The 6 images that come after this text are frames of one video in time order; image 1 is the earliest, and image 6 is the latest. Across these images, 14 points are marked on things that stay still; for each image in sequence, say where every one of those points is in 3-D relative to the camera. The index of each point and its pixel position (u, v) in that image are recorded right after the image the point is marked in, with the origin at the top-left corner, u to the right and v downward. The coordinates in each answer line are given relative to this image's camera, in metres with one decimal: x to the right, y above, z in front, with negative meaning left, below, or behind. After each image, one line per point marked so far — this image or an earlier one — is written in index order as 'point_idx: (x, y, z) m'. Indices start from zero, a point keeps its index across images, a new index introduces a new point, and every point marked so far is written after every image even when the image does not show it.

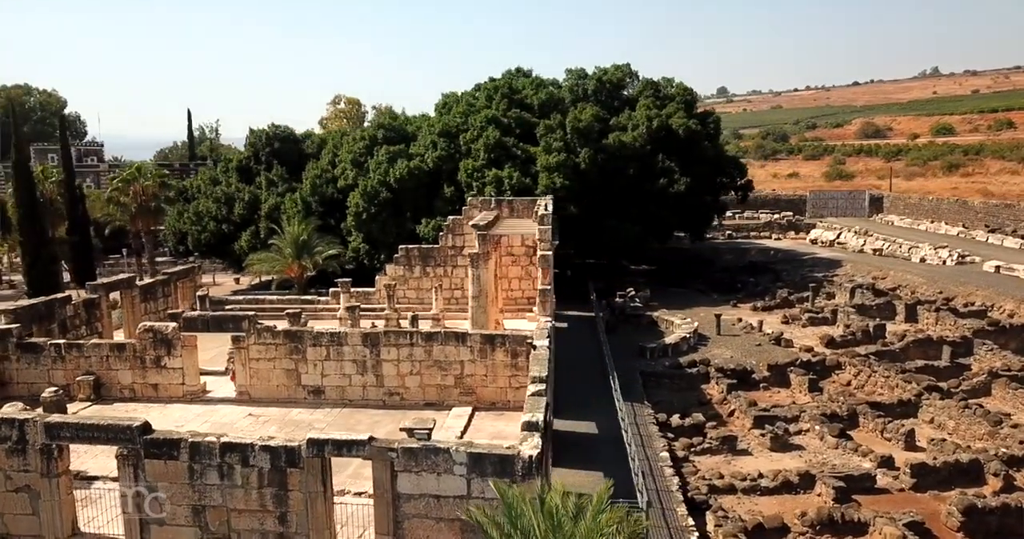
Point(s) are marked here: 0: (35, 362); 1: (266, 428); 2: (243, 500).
0: (-11.4, -2.2, +19.4) m
1: (-5.3, -3.5, +17.6) m
2: (-4.1, -3.5, +12.2) m
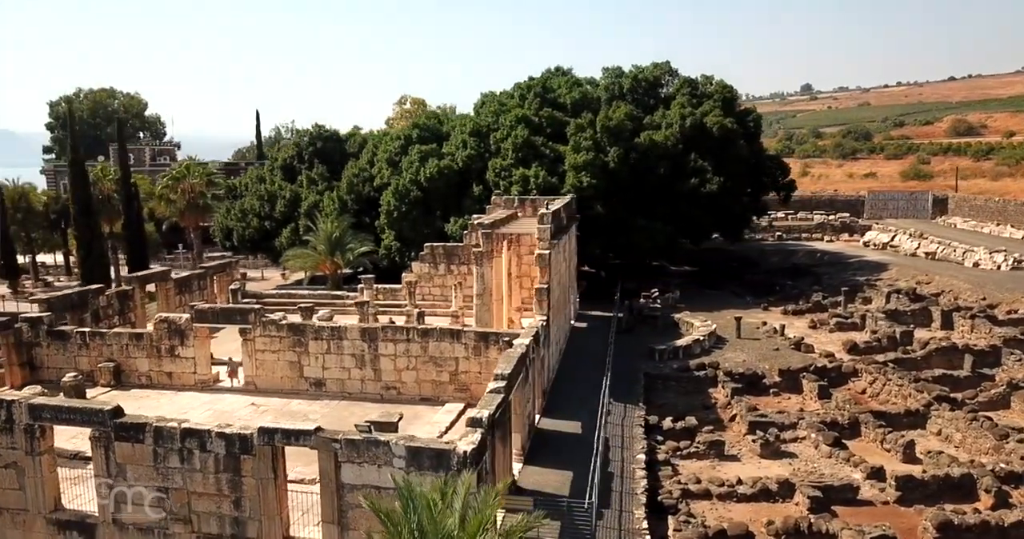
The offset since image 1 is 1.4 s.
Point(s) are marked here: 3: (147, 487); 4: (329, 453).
0: (-11.5, -2.0, +20.7) m
1: (-5.6, -3.4, +18.3) m
2: (-4.9, -3.4, +12.8) m
3: (-5.9, -3.5, +13.0) m
4: (-2.8, -2.8, +12.2) m
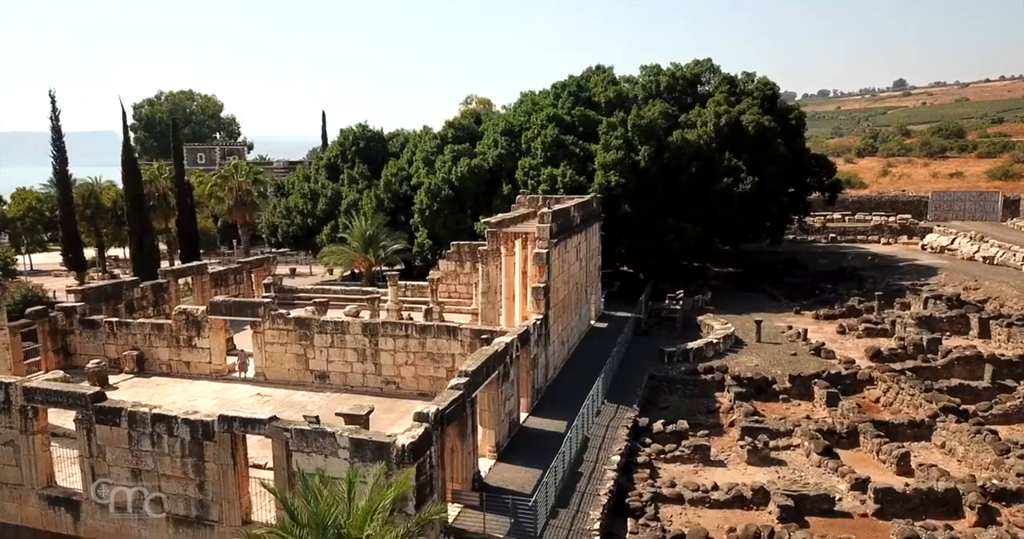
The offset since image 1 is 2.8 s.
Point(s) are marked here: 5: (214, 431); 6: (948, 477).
0: (-11.4, -1.8, +22.0) m
1: (-5.9, -3.3, +19.0) m
2: (-5.7, -3.3, +13.5) m
3: (-6.6, -3.4, +13.8) m
4: (-3.6, -2.7, +12.6) m
5: (-4.8, -2.6, +13.0) m
6: (+8.1, -3.9, +15.0) m
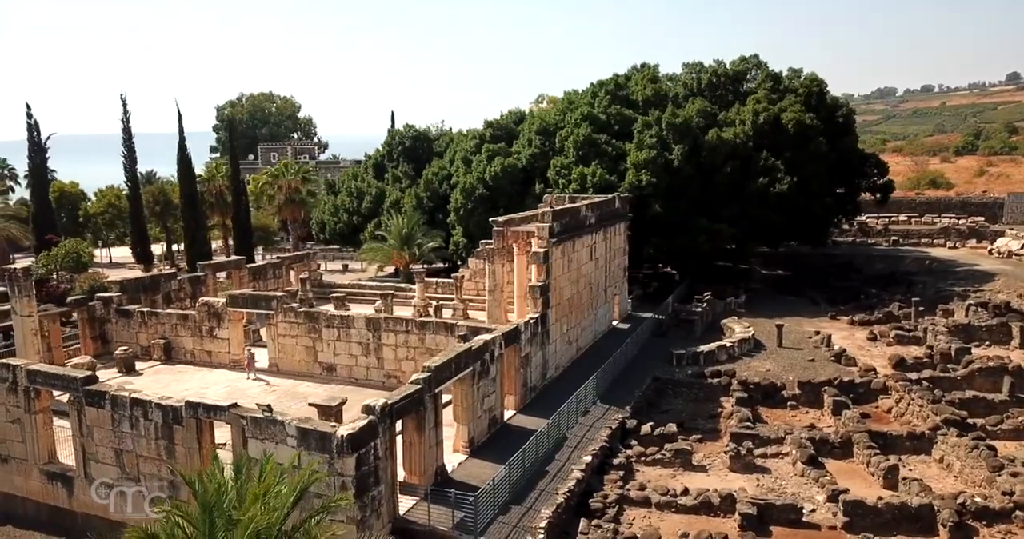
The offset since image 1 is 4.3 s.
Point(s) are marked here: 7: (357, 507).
0: (-11.2, -1.6, +23.4) m
1: (-6.0, -3.1, +19.9) m
2: (-6.5, -3.2, +14.3) m
3: (-7.4, -3.3, +14.7) m
4: (-4.5, -2.6, +13.2) m
5: (-5.7, -2.5, +13.8) m
6: (+7.4, -3.9, +14.2) m
7: (-2.4, -3.7, +12.5) m
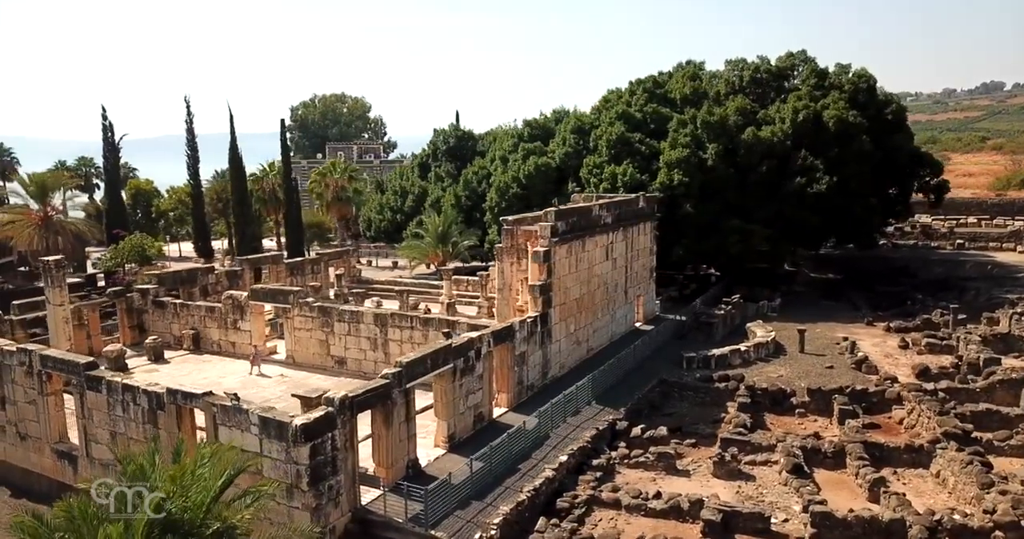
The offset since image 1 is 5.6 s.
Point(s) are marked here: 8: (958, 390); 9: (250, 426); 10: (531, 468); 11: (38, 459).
0: (-10.7, -1.4, +24.7) m
1: (-6.0, -3.0, +20.6) m
2: (-7.1, -3.0, +15.2) m
3: (-7.9, -3.1, +15.7) m
4: (-5.2, -2.5, +13.9) m
5: (-6.3, -2.4, +14.6) m
6: (+6.7, -4.0, +13.6) m
7: (-3.2, -3.6, +12.9) m
8: (+10.2, -2.7, +18.4) m
9: (-4.3, -2.6, +13.3) m
10: (+0.4, -3.8, +15.4) m
11: (-10.1, -4.0, +17.1) m
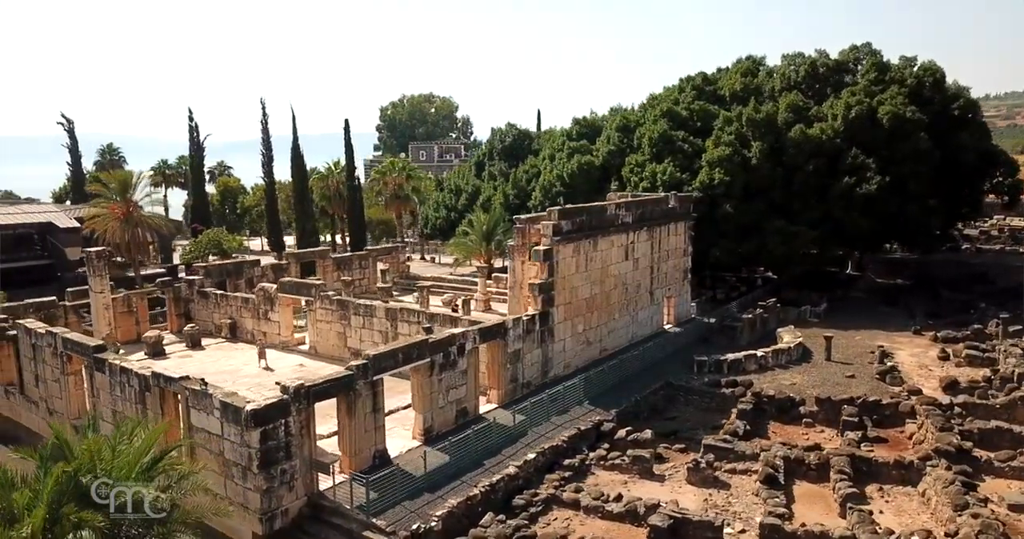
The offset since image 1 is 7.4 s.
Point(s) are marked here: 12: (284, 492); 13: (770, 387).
0: (-10.0, -1.1, +26.3) m
1: (-5.9, -2.8, +21.5) m
2: (-7.7, -2.8, +16.3) m
3: (-8.5, -2.9, +16.9) m
4: (-6.0, -2.4, +14.7) m
5: (-7.0, -2.2, +15.6) m
6: (+5.7, -4.1, +12.8) m
7: (-4.2, -3.5, +13.5) m
8: (+9.8, -2.9, +17.1) m
9: (-5.2, -2.4, +14.1) m
10: (-0.3, -3.7, +15.4) m
11: (-10.4, -3.8, +18.6) m
12: (-3.9, -3.8, +13.8) m
13: (+6.4, -2.9, +20.0) m
